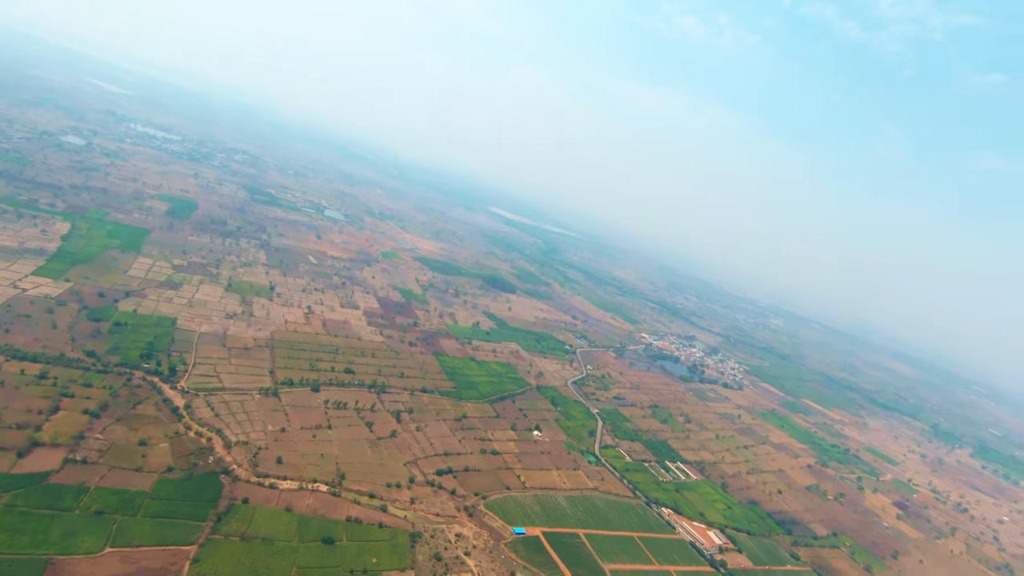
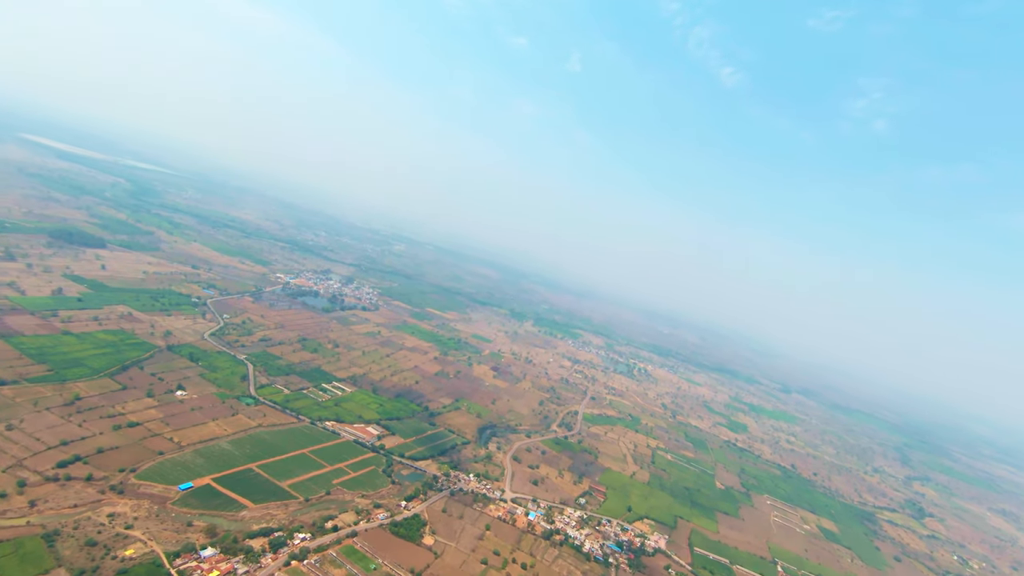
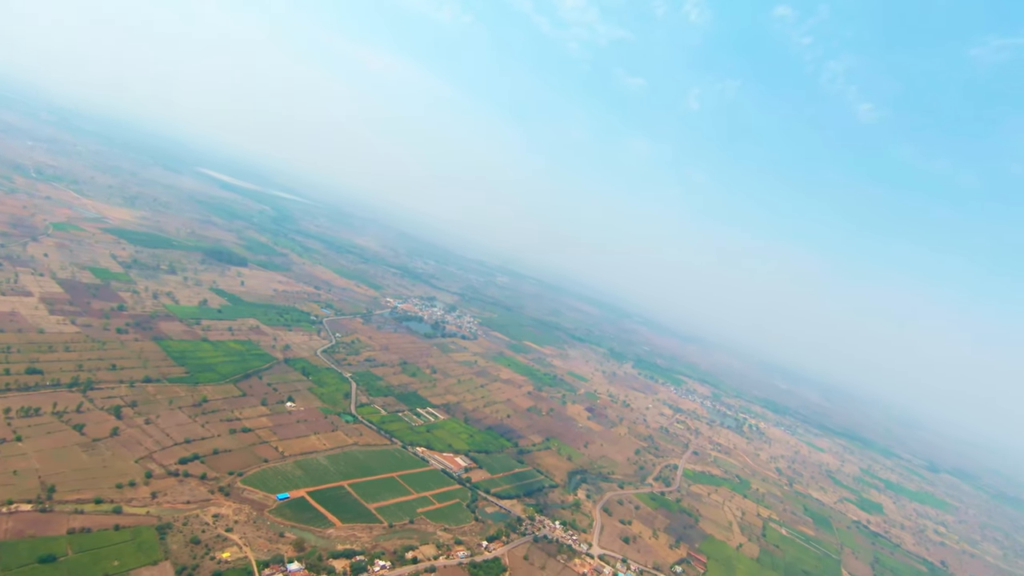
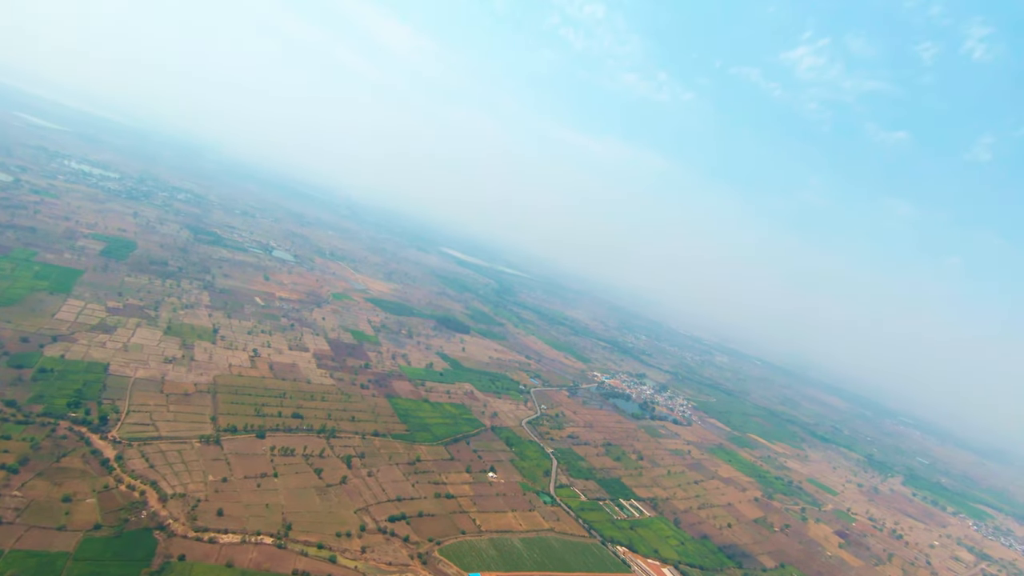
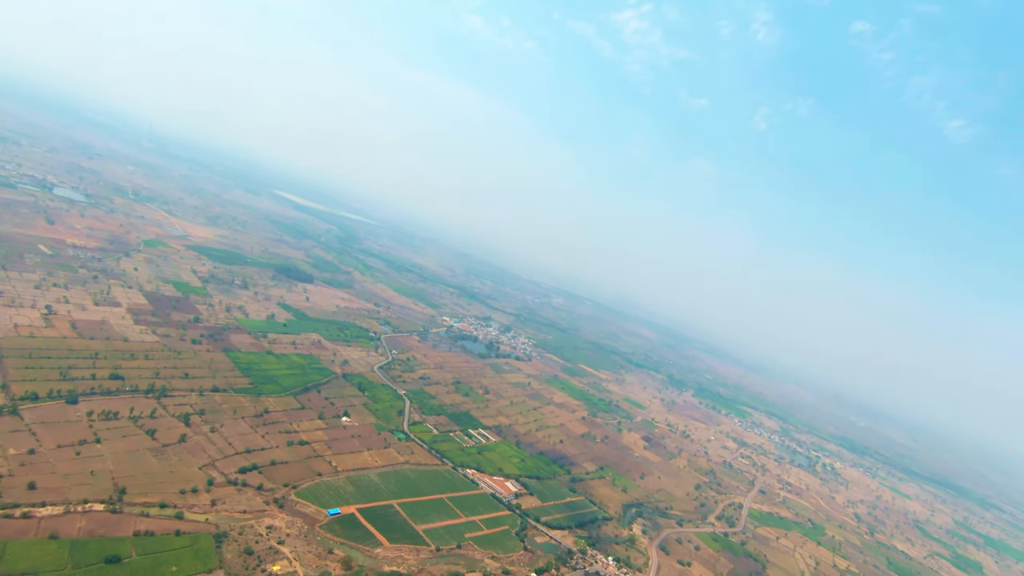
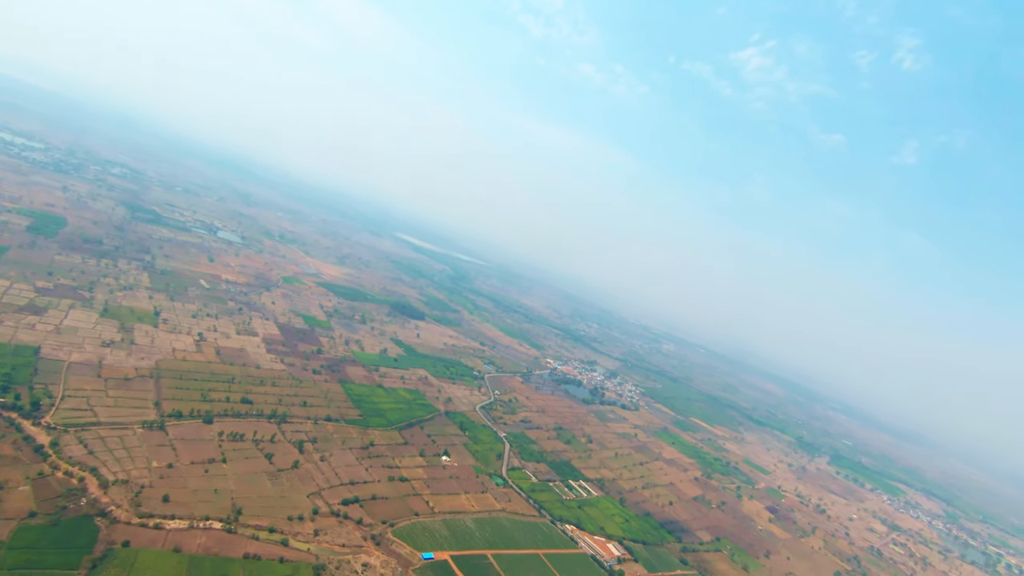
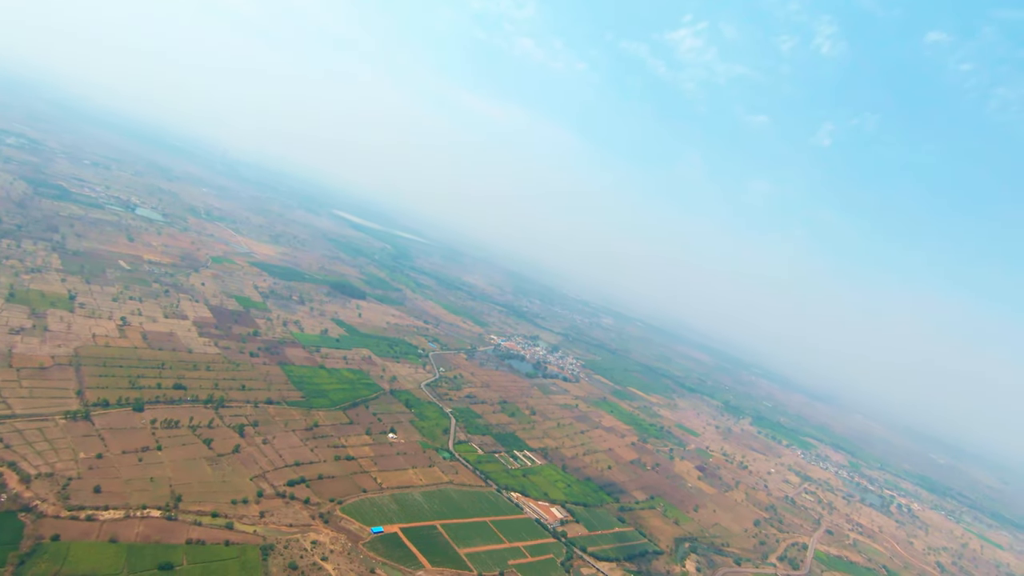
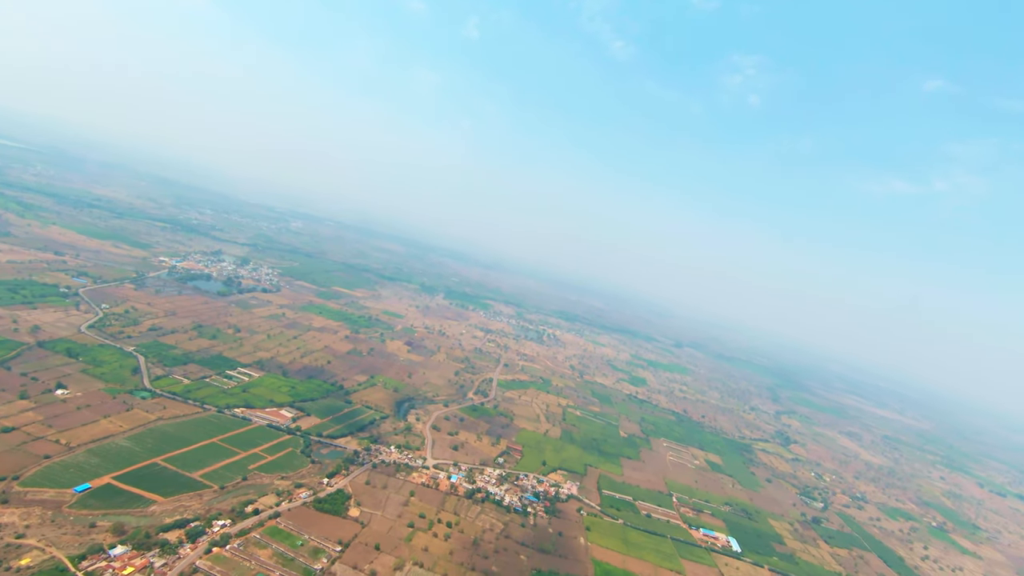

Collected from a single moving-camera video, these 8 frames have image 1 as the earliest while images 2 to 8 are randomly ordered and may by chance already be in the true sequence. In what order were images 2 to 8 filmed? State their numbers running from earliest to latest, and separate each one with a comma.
4, 6, 7, 5, 3, 2, 8
